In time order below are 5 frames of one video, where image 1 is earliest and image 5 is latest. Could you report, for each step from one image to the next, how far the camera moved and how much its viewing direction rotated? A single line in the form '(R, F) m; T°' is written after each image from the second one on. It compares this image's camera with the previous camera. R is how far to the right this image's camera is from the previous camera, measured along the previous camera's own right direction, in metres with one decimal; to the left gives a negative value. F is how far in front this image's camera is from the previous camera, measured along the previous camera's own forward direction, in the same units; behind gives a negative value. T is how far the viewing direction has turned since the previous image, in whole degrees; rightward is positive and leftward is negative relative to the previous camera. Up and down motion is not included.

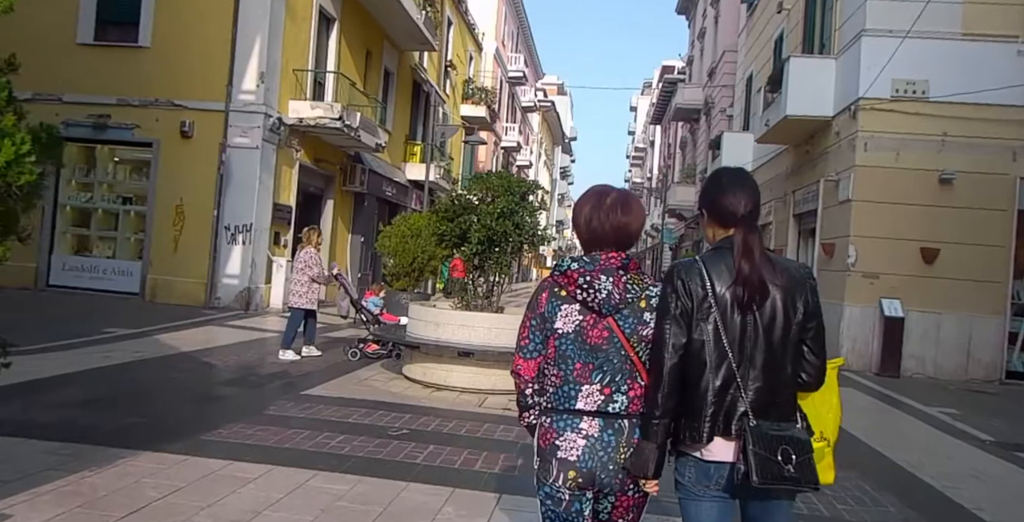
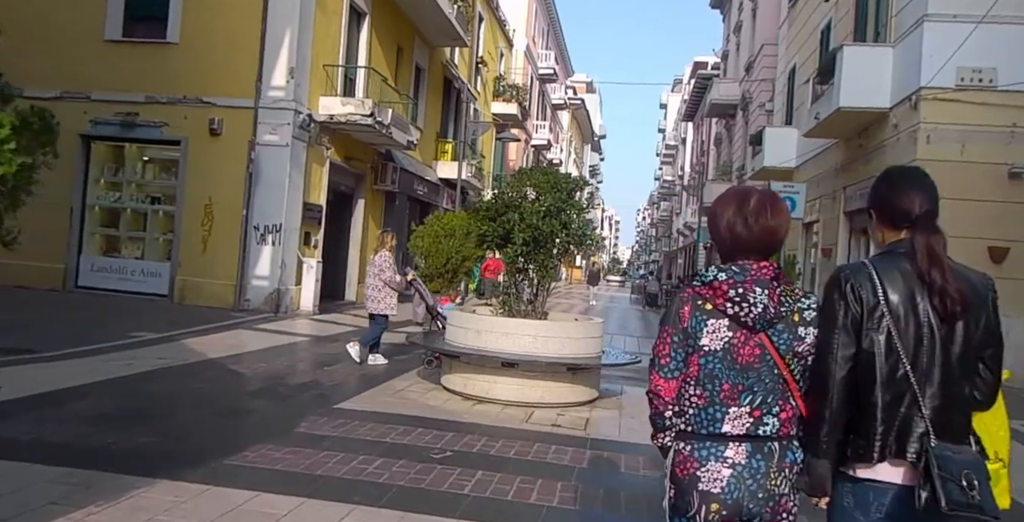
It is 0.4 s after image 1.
(-0.2, +0.6) m; -2°
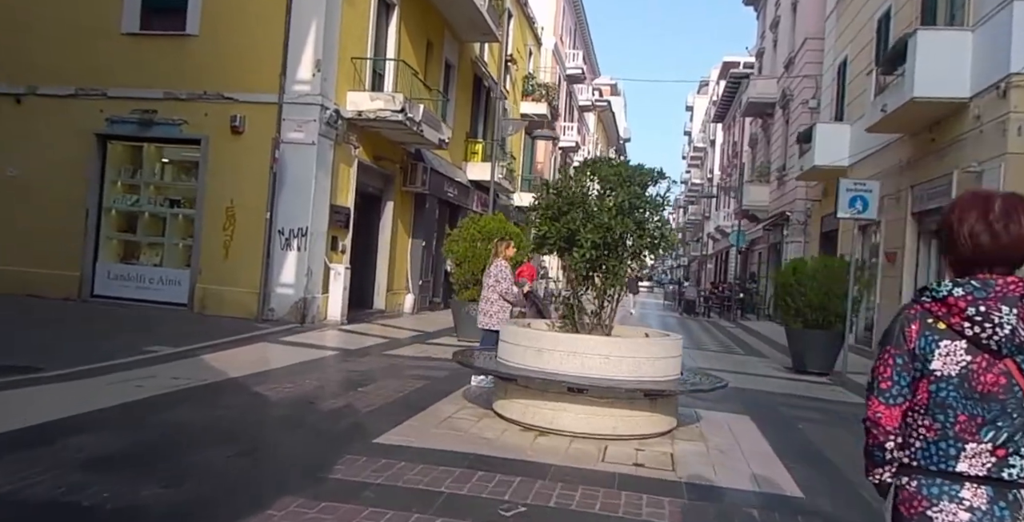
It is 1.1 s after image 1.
(-0.4, +1.1) m; -2°
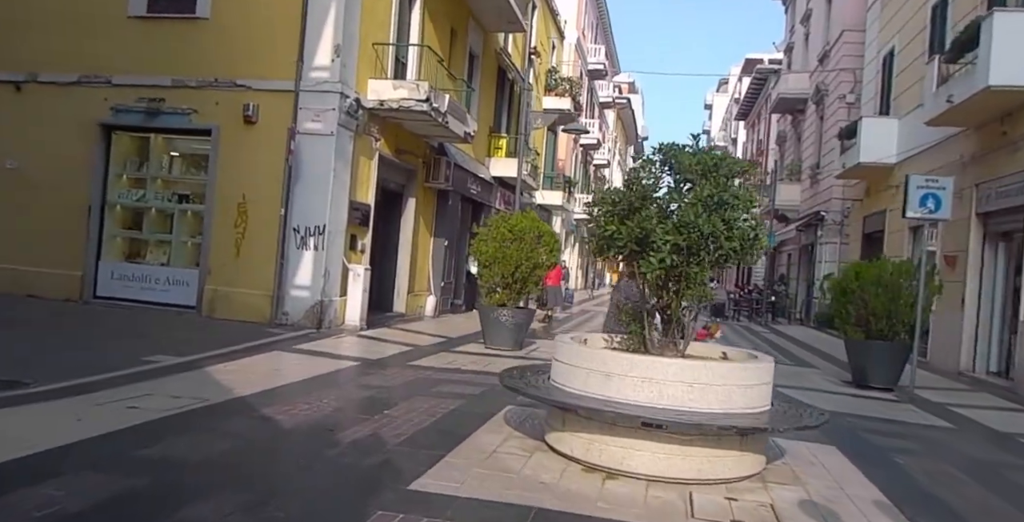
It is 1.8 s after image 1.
(-0.4, +1.0) m; -1°
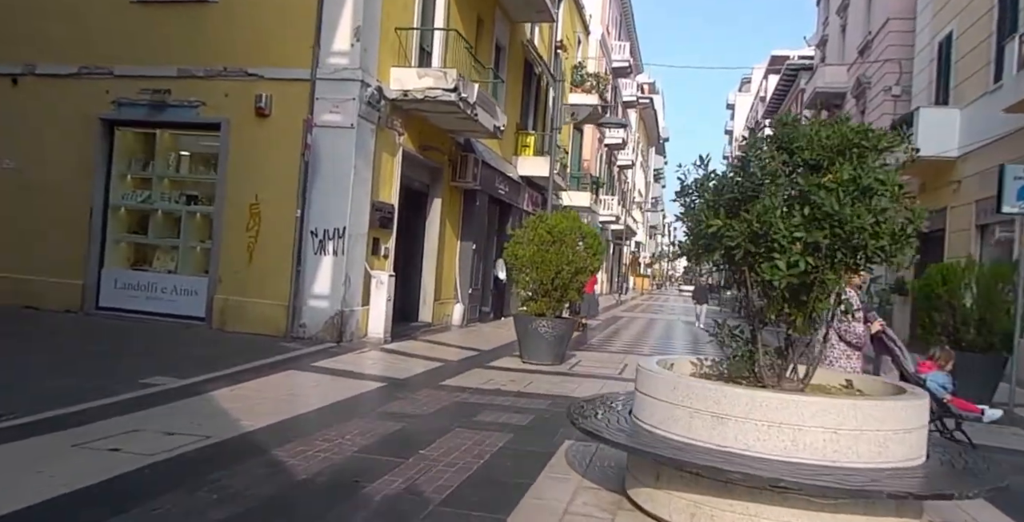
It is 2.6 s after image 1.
(-0.4, +1.2) m; -1°
